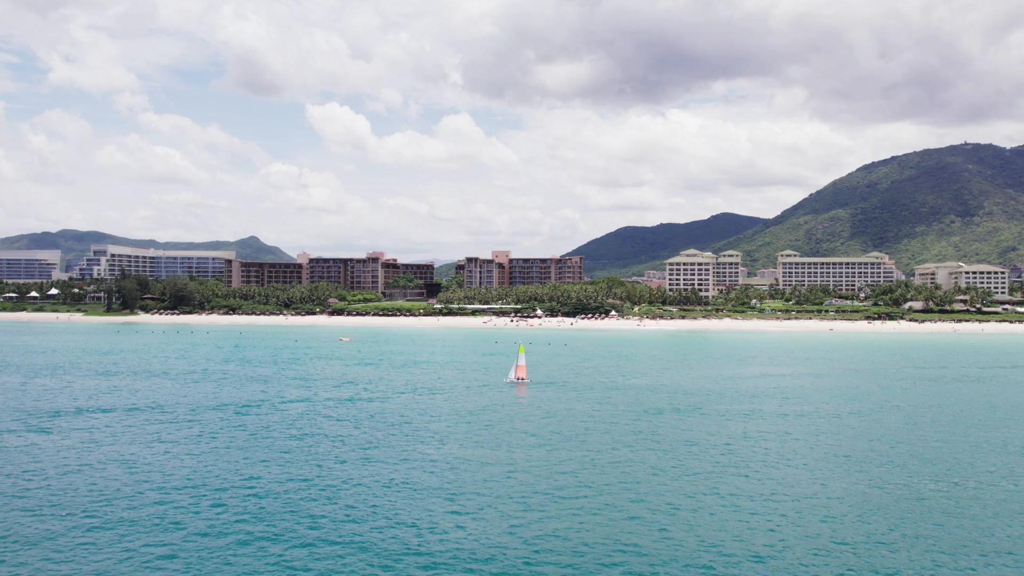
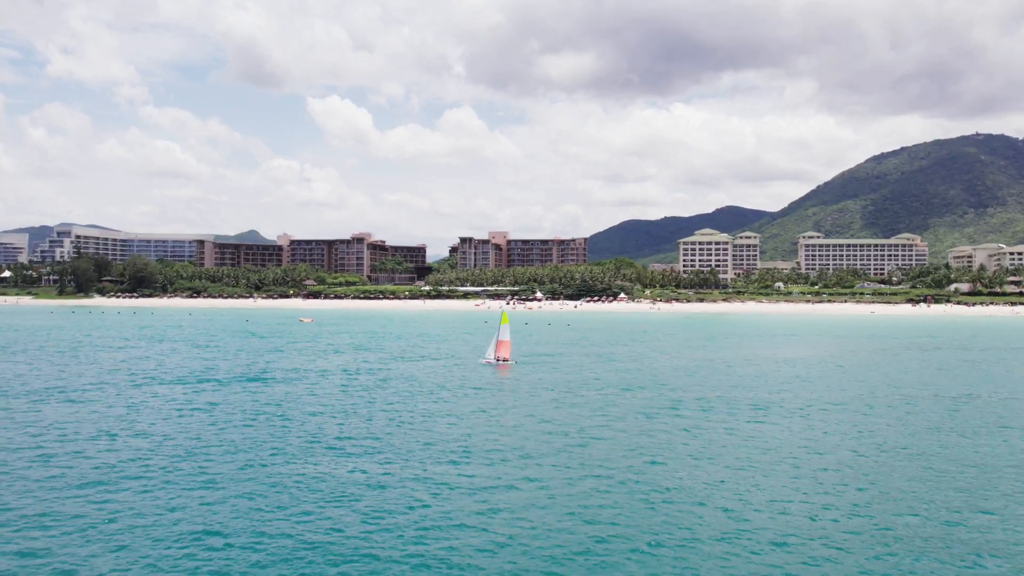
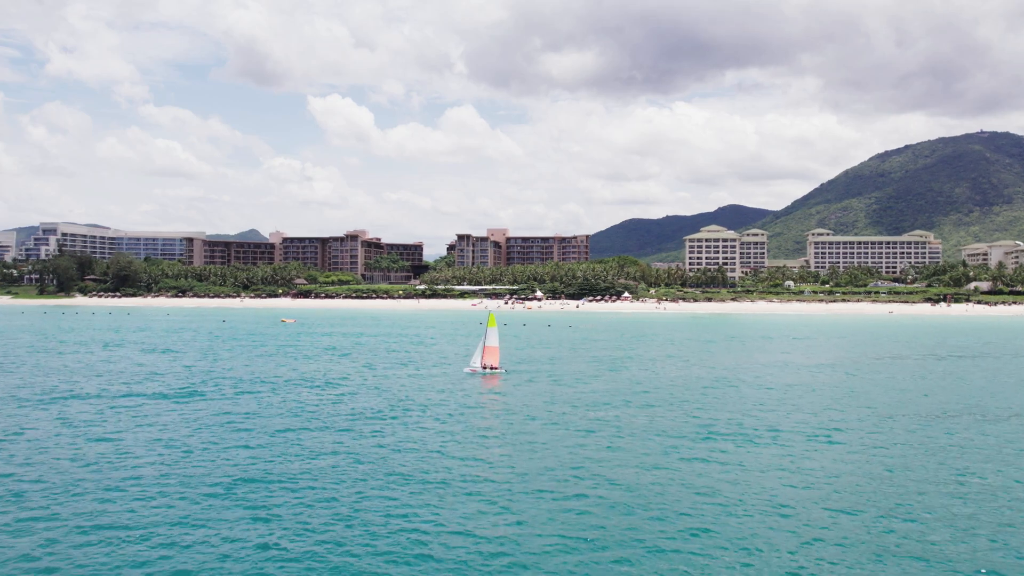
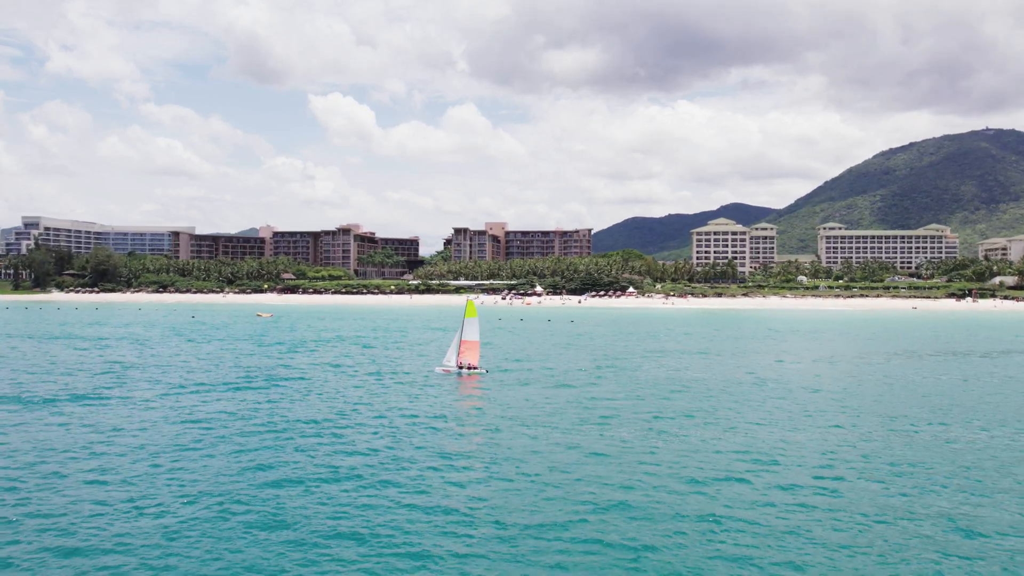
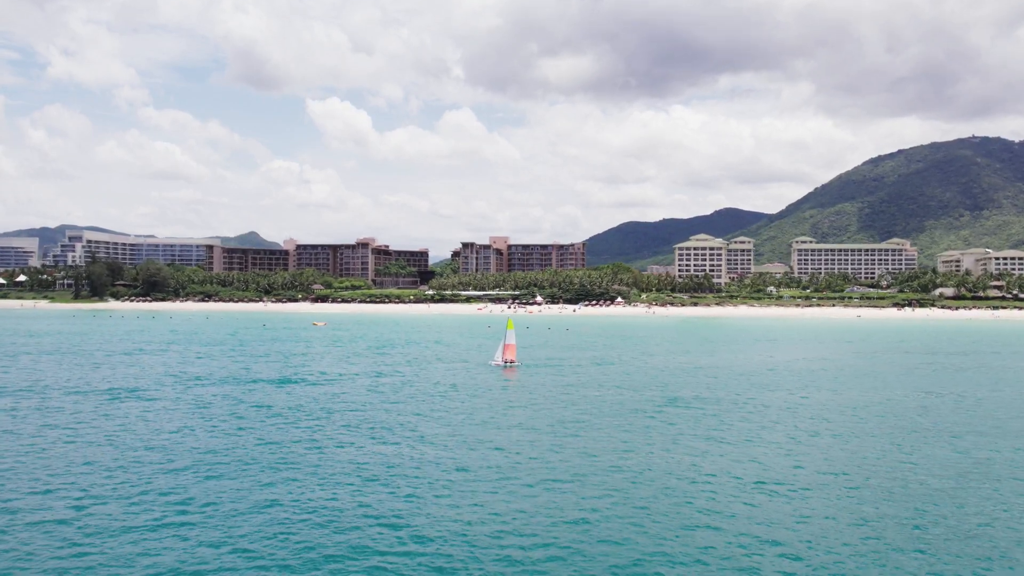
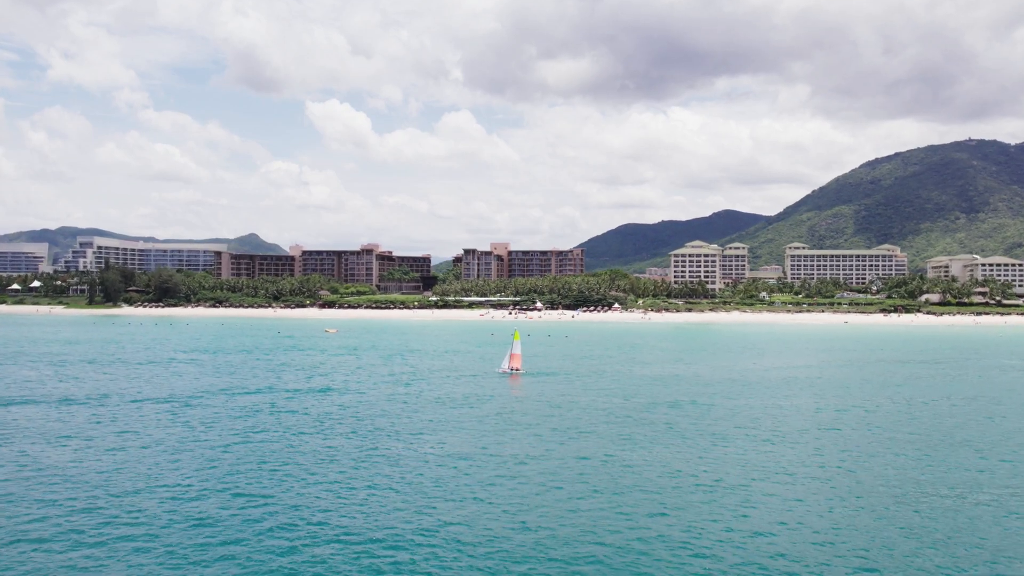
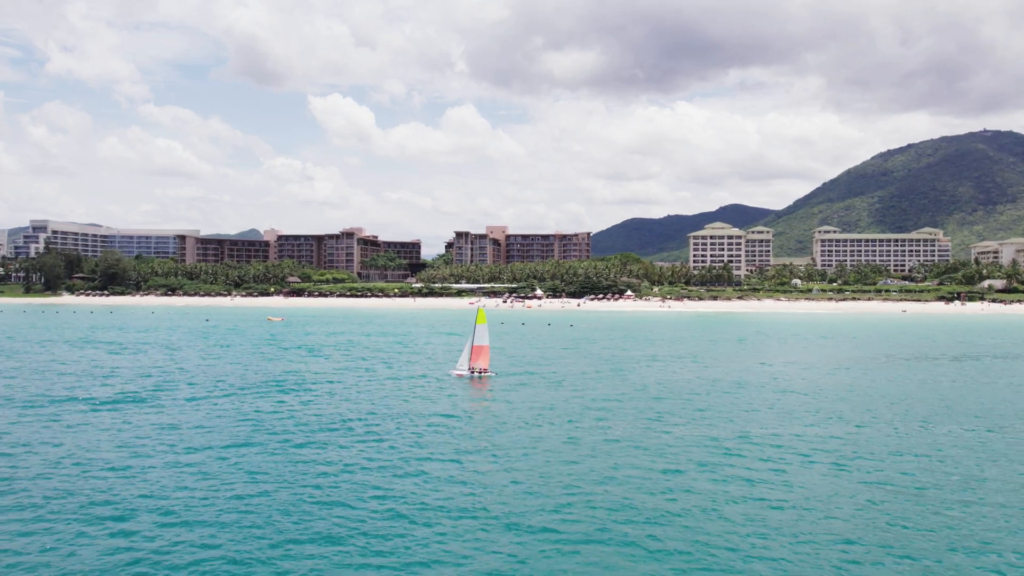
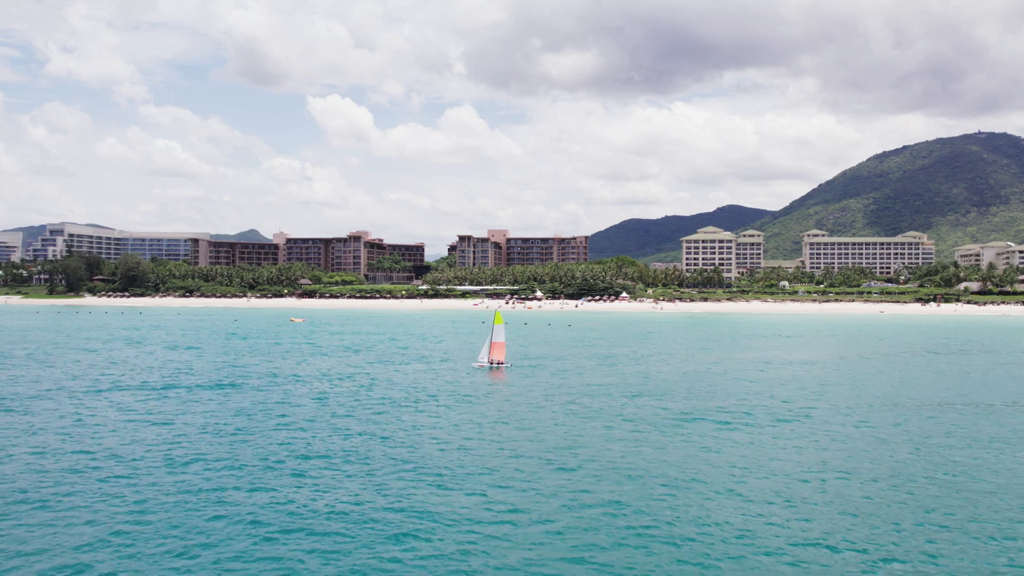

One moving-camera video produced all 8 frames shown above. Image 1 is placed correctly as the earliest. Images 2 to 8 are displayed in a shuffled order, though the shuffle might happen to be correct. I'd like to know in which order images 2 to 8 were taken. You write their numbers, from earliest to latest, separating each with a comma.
6, 5, 2, 8, 3, 7, 4
